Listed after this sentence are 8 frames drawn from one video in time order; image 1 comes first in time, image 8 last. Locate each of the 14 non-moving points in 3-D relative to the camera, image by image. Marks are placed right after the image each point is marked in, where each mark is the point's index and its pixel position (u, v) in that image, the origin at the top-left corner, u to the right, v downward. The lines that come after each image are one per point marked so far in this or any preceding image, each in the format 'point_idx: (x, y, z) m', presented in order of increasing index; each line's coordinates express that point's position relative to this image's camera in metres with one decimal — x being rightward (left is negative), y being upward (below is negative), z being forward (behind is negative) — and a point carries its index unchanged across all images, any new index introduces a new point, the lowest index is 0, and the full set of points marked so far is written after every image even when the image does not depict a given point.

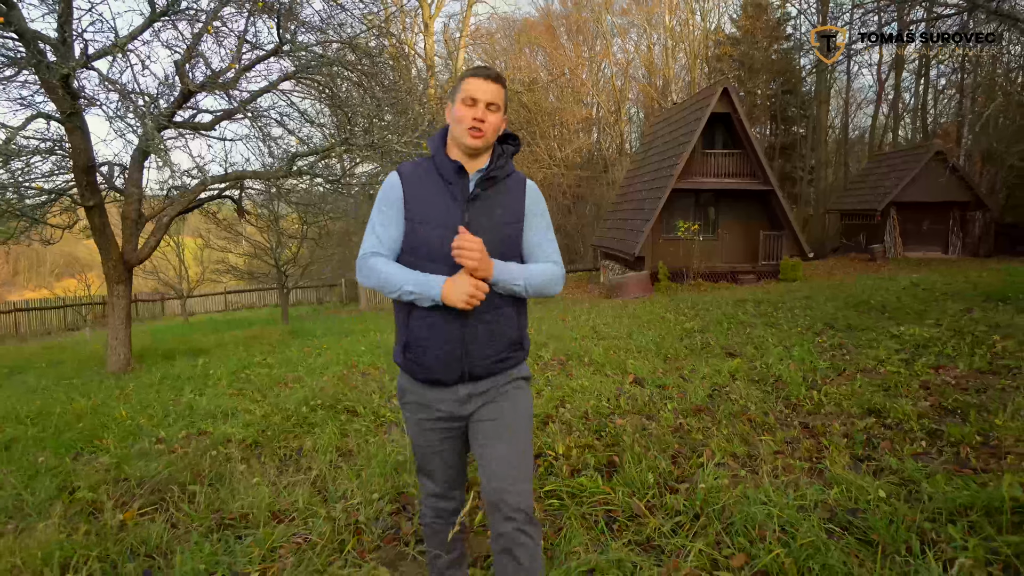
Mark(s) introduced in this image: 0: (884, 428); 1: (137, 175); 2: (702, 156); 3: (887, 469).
0: (+2.3, -0.8, +3.4) m
1: (-5.0, +1.5, +7.5) m
2: (+5.2, +3.6, +15.1) m
3: (+1.9, -0.9, +2.8) m
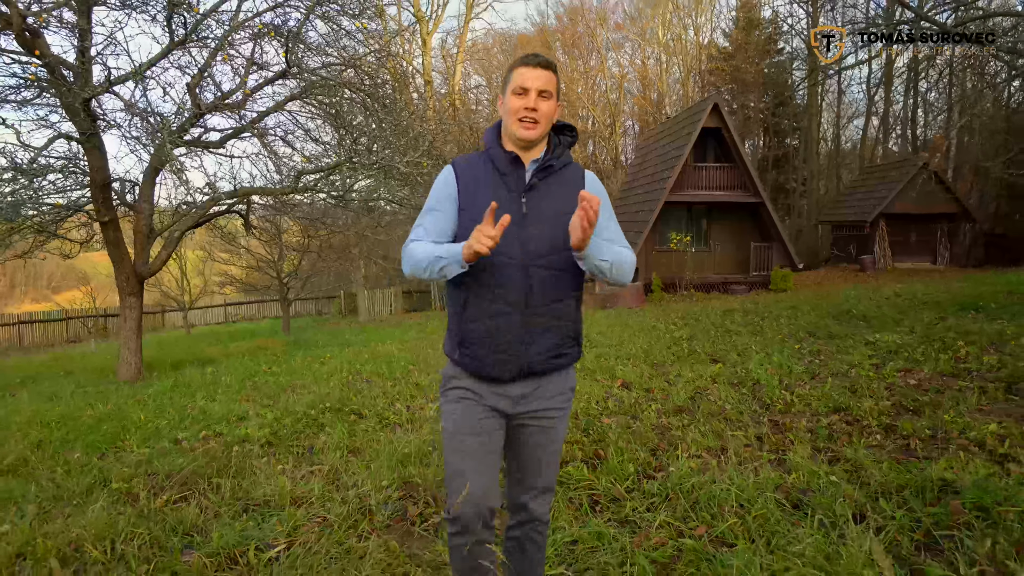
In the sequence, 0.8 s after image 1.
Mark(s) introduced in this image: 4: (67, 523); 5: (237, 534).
0: (+2.2, -0.9, +3.8) m
1: (-5.1, +1.4, +7.9) m
2: (+5.1, +3.3, +15.6) m
3: (+1.8, -0.9, +3.1) m
4: (-2.0, -1.1, +2.6) m
5: (-1.2, -1.1, +2.4) m
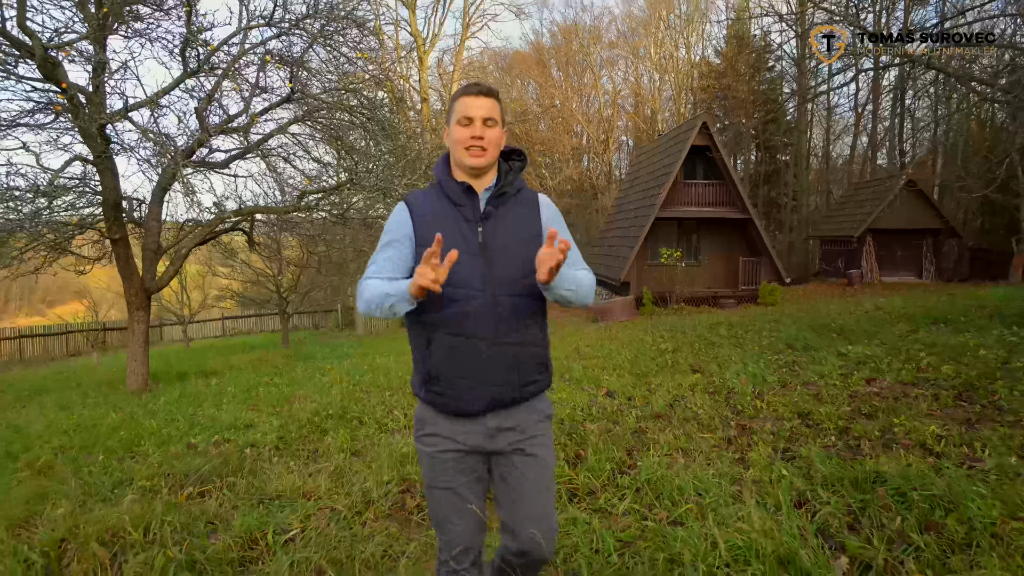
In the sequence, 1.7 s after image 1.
0: (+2.2, -1.0, +4.2) m
1: (-5.2, +1.2, +8.3) m
2: (+4.9, +2.9, +16.0) m
3: (+1.8, -1.0, +3.5) m
4: (-2.1, -1.2, +2.9) m
5: (-1.3, -1.2, +2.8) m
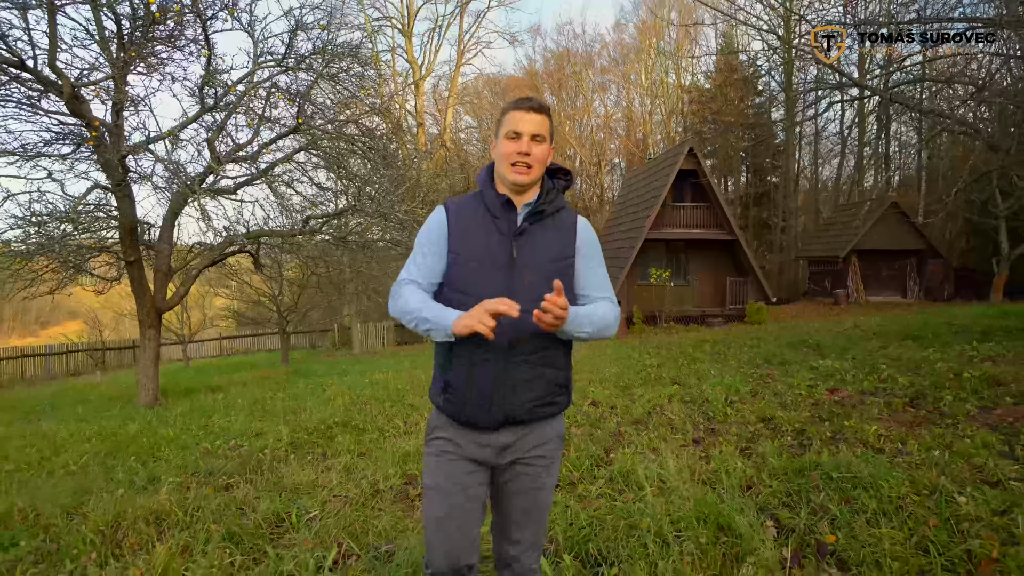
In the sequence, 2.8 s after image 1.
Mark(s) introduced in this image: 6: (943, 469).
0: (+2.1, -1.1, +4.6) m
1: (-5.3, +0.9, +8.8) m
2: (+4.7, +2.3, +16.7) m
3: (+1.7, -1.1, +4.0) m
4: (-2.2, -1.3, +3.3) m
5: (-1.3, -1.2, +3.2) m
6: (+2.4, -1.0, +3.2) m
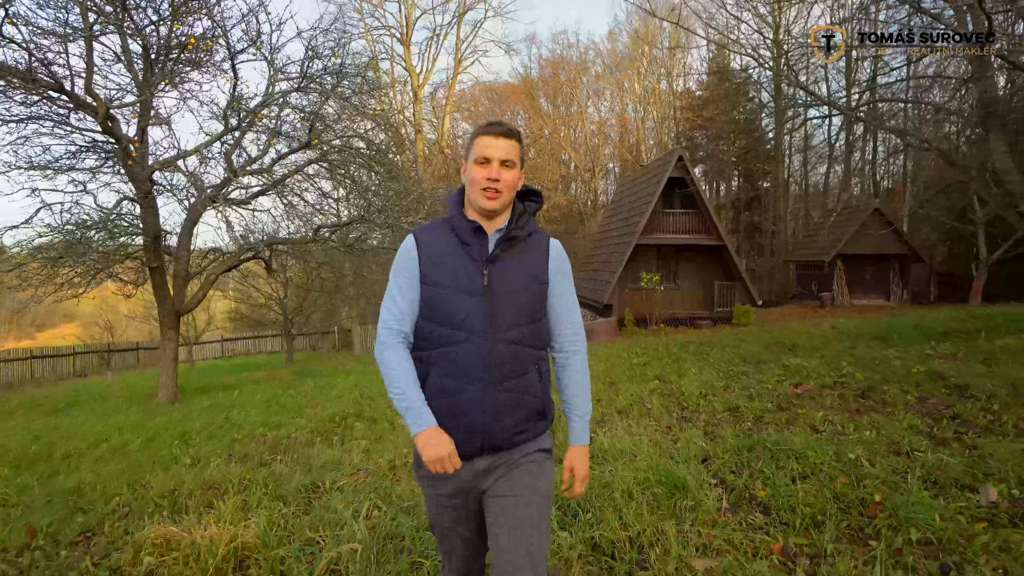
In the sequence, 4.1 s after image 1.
0: (+2.0, -1.2, +5.3) m
1: (-5.3, +0.8, +9.4) m
2: (+4.6, +2.2, +17.4) m
3: (+1.7, -1.2, +4.6) m
4: (-2.2, -1.3, +4.0) m
5: (-1.4, -1.3, +3.9) m
6: (+2.4, -1.1, +3.9) m
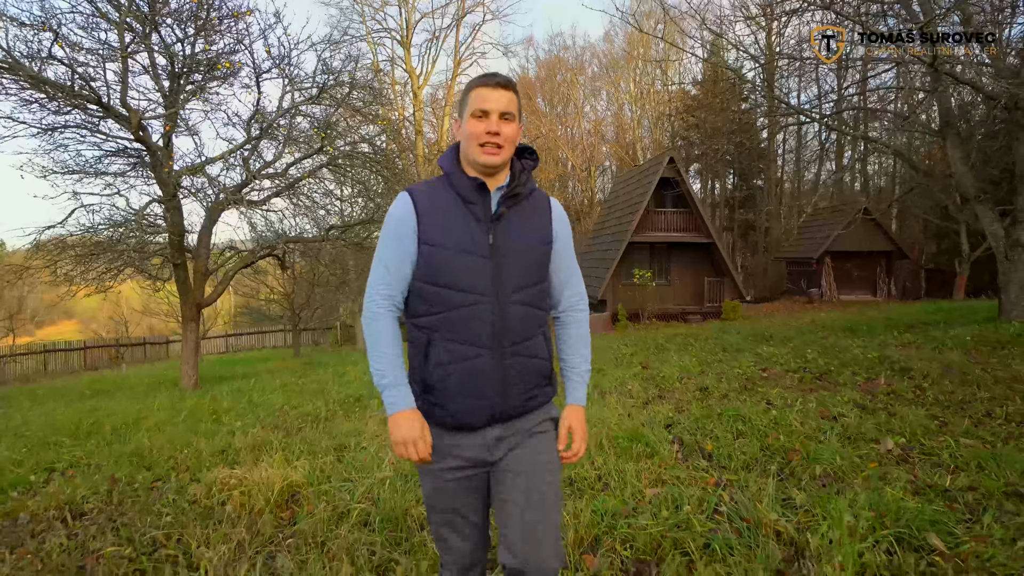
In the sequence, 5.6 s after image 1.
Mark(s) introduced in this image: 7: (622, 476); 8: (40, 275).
0: (+2.0, -1.1, +6.0) m
1: (-5.4, +0.9, +10.1) m
2: (+4.5, +2.3, +18.1) m
3: (+1.6, -1.1, +5.4) m
4: (-2.2, -1.3, +4.7) m
5: (-1.4, -1.2, +4.6) m
6: (+2.4, -1.0, +4.6) m
7: (+0.6, -1.1, +3.3) m
8: (-7.7, +0.2, +9.3) m
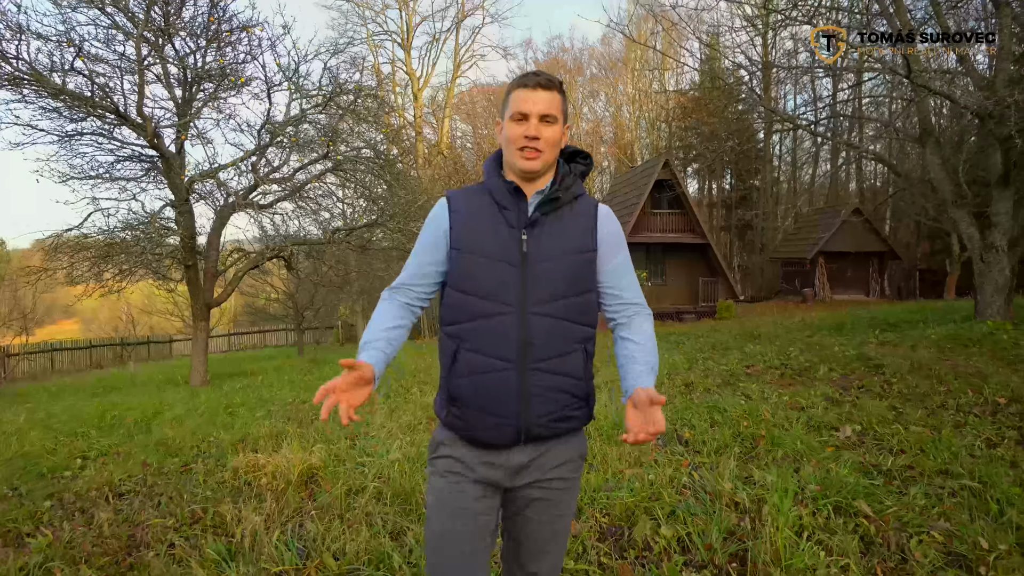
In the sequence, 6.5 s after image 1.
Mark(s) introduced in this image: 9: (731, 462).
0: (+2.0, -1.1, +6.4) m
1: (-5.4, +0.9, +10.5) m
2: (+4.4, +2.4, +18.5) m
3: (+1.6, -1.1, +5.8) m
4: (-2.3, -1.3, +5.1) m
5: (-1.4, -1.3, +5.0) m
6: (+2.3, -1.0, +5.0) m
7: (+0.6, -1.1, +3.7) m
8: (-7.8, +0.2, +9.7) m
9: (+1.3, -1.0, +3.3) m
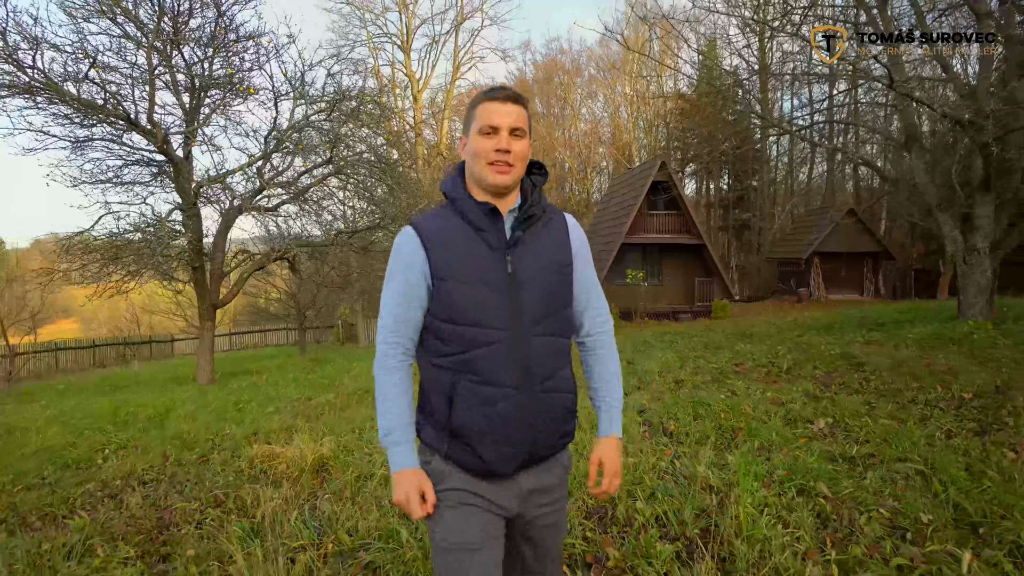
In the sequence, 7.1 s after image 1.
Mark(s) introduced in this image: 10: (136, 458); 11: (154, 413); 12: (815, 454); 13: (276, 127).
0: (+1.9, -1.2, +6.7) m
1: (-5.5, +0.9, +10.8) m
2: (+4.4, +2.3, +18.8) m
3: (+1.6, -1.1, +6.1) m
4: (-2.3, -1.3, +5.4) m
5: (-1.4, -1.3, +5.3) m
6: (+2.3, -1.0, +5.3) m
7: (+0.6, -1.1, +4.0) m
8: (-7.8, +0.2, +10.0) m
9: (+1.2, -1.0, +3.6) m
10: (-3.2, -1.4, +4.8) m
11: (-4.4, -1.5, +7.0) m
12: (+1.9, -1.0, +3.6) m
13: (-4.1, +2.8, +9.7) m
